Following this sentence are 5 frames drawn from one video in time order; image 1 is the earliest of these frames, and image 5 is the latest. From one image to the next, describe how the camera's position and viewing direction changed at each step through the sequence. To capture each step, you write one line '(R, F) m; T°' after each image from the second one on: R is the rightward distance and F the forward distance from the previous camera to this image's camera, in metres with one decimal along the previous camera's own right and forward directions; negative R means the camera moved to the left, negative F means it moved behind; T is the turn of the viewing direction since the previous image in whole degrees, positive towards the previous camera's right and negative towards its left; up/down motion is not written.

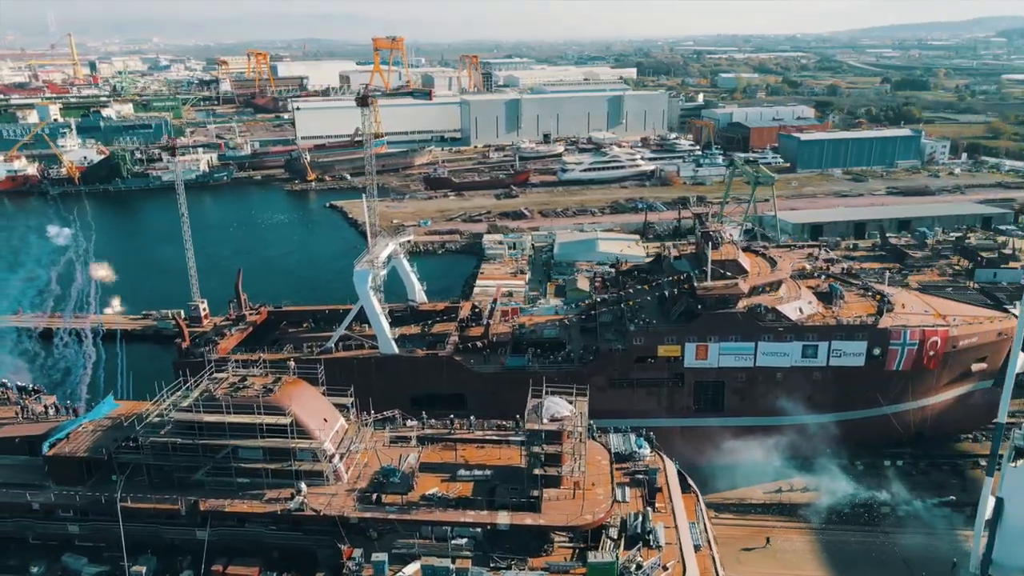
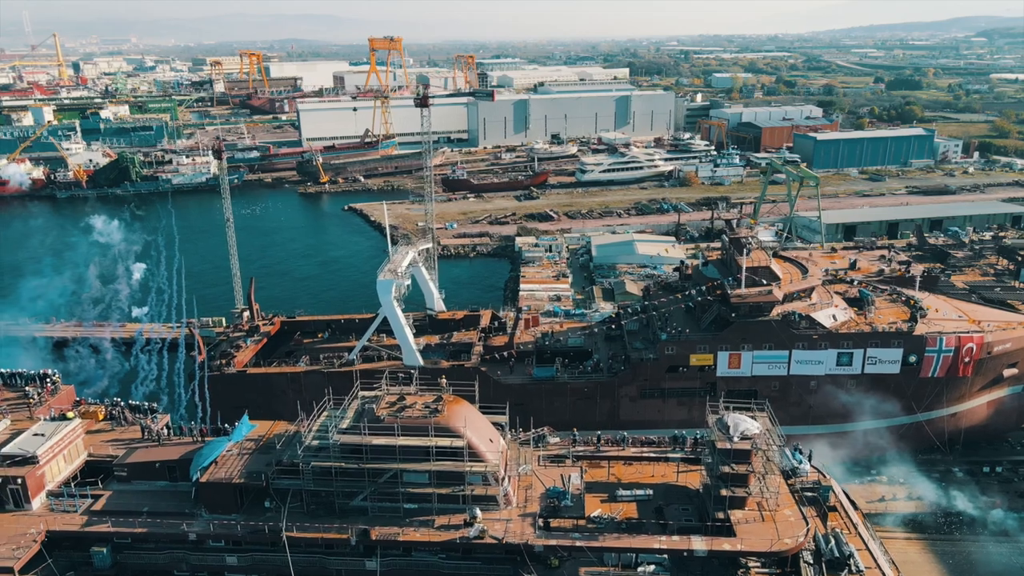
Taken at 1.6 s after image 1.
(-3.2, +0.7) m; +1°
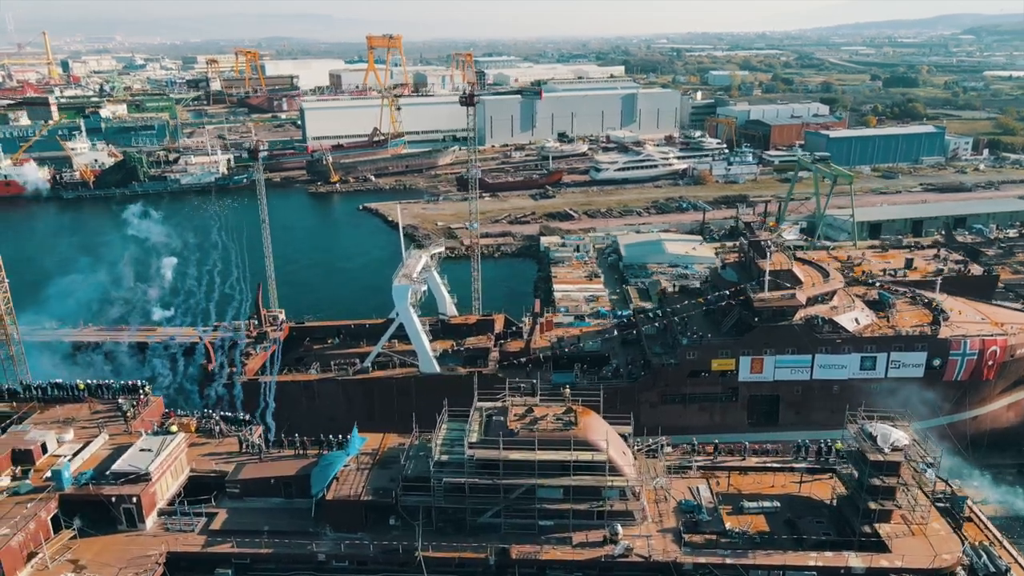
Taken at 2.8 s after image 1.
(-2.3, +0.5) m; +1°
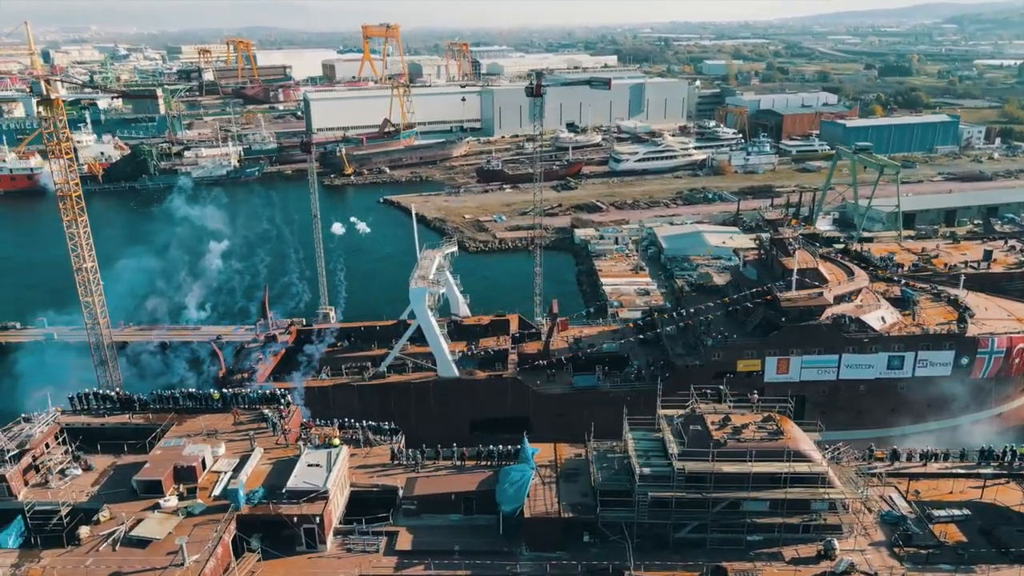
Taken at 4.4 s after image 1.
(-3.2, +0.7) m; +1°
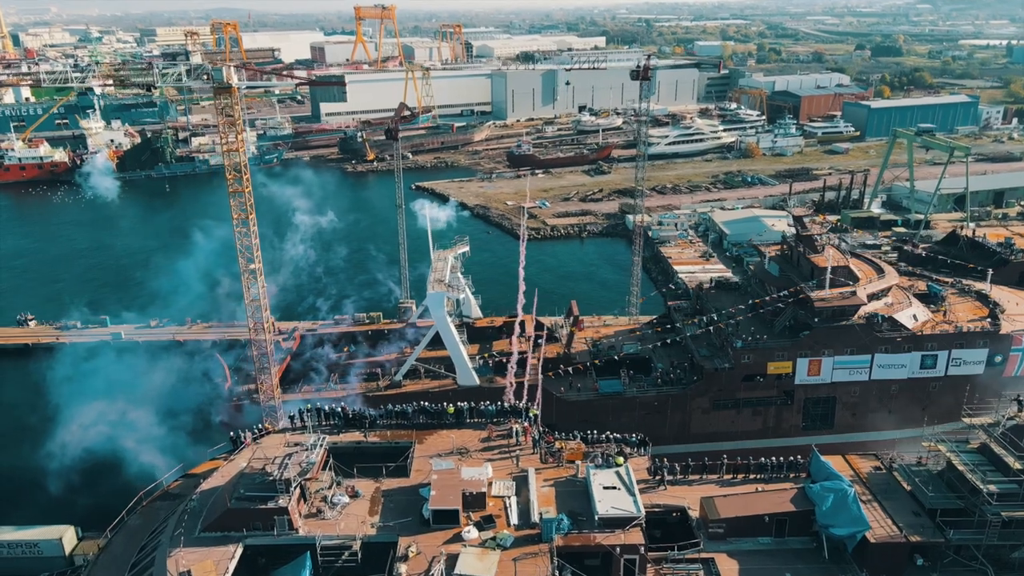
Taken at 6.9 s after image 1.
(-4.8, +1.1) m; +2°
